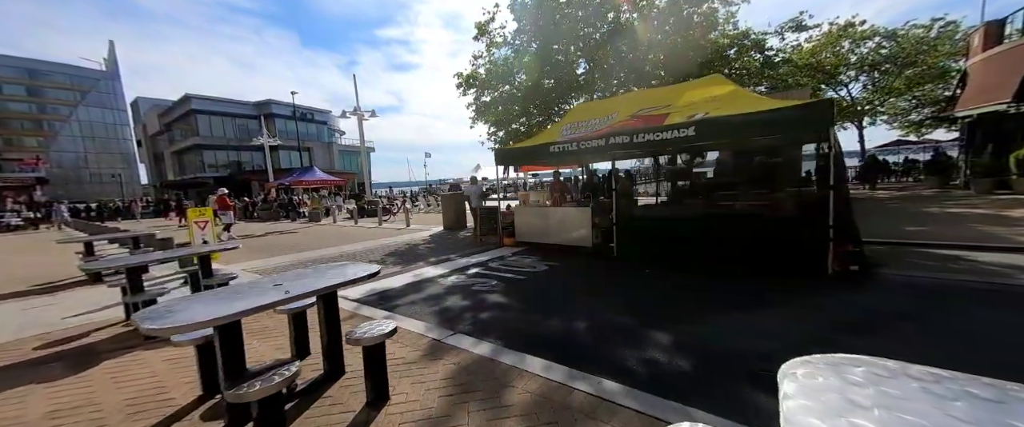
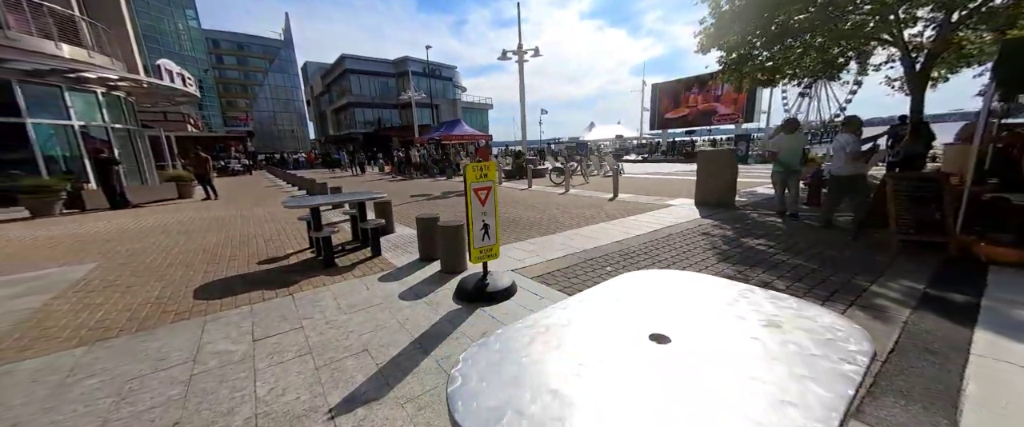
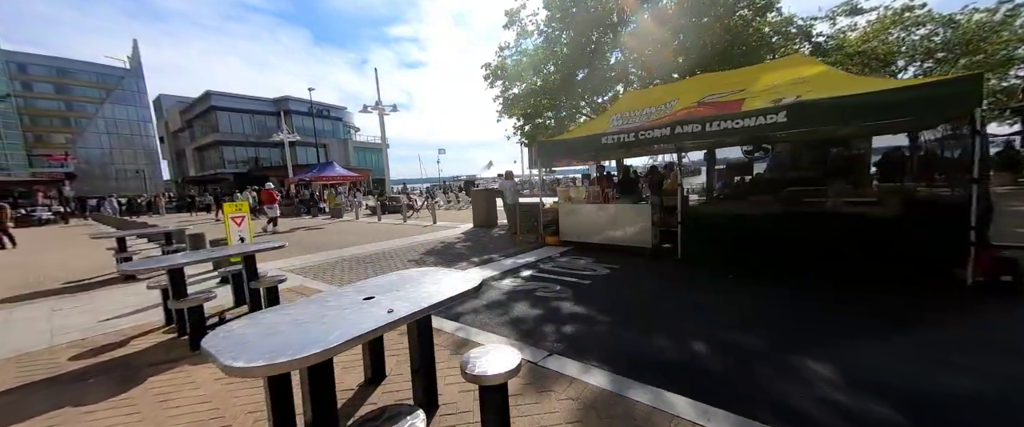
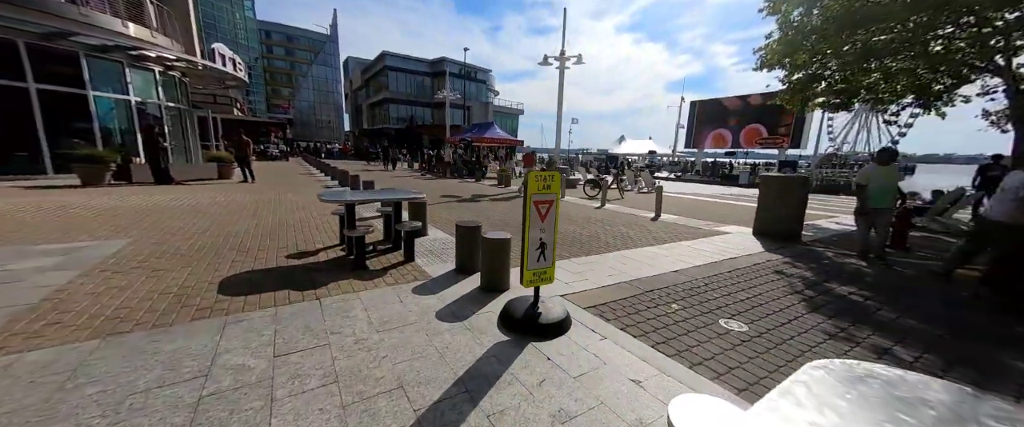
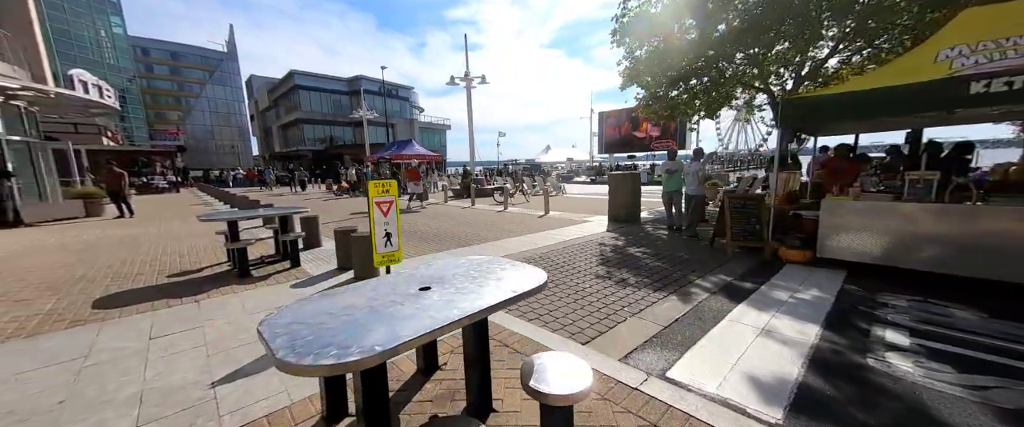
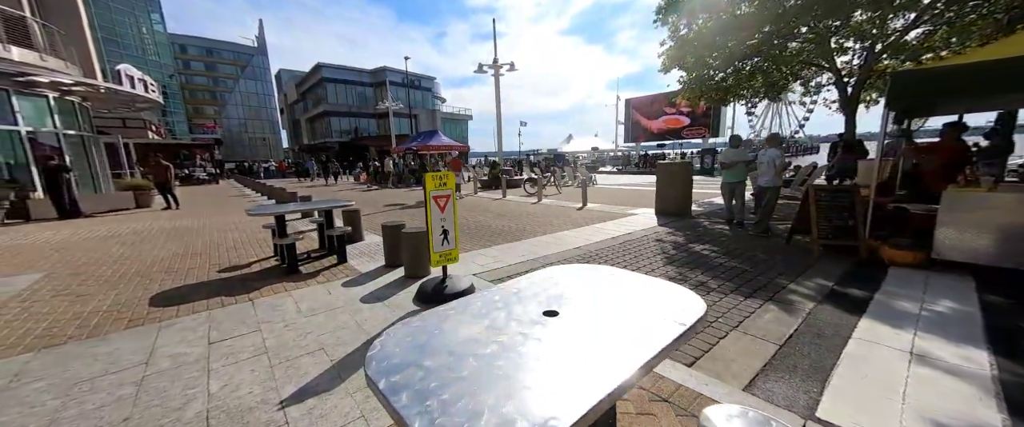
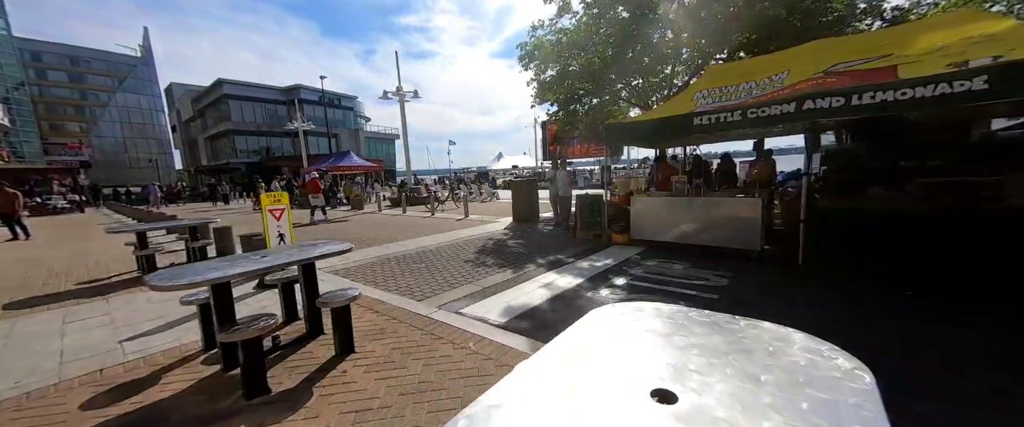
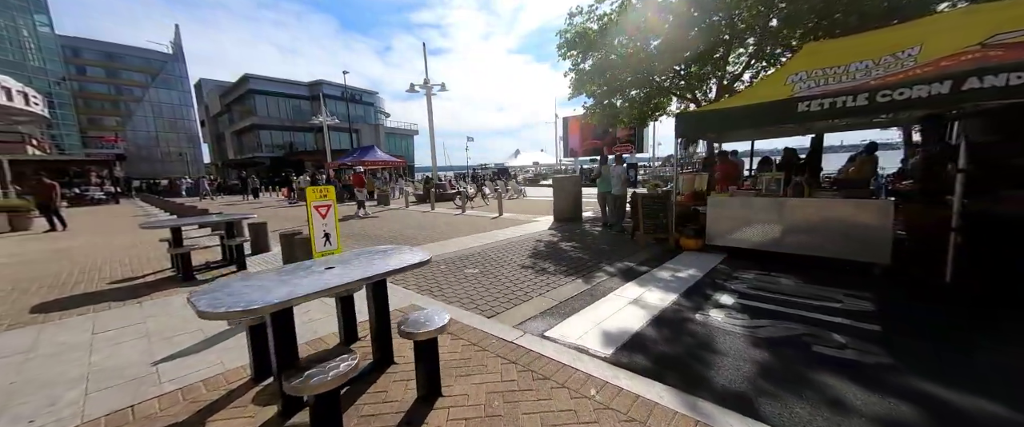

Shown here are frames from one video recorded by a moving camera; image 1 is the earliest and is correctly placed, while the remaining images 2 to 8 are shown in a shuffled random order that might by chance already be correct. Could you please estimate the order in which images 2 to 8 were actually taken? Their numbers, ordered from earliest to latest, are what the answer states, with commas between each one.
3, 7, 8, 5, 6, 2, 4
